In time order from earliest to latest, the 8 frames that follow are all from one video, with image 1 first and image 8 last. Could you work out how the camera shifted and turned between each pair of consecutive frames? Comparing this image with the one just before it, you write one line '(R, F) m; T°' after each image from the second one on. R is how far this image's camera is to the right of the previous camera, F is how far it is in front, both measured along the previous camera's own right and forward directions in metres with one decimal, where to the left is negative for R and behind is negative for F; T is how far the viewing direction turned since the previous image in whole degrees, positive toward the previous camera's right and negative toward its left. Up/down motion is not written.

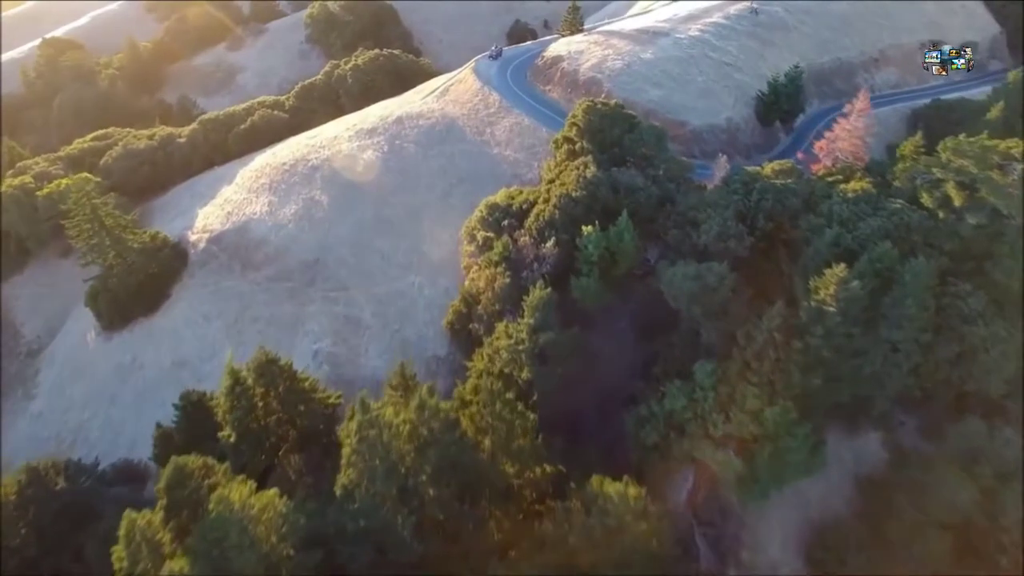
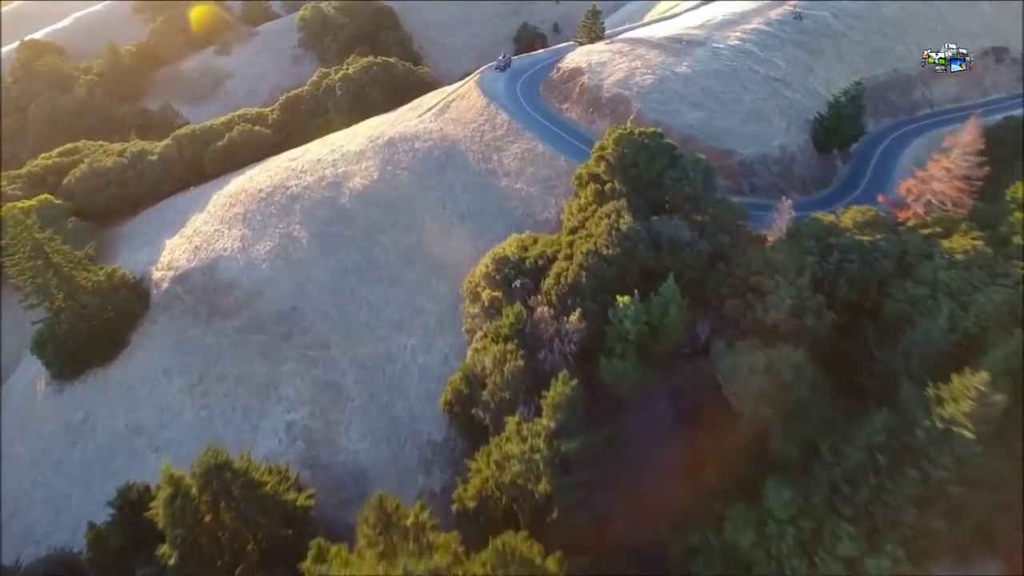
(-0.6, +10.0) m; 0°
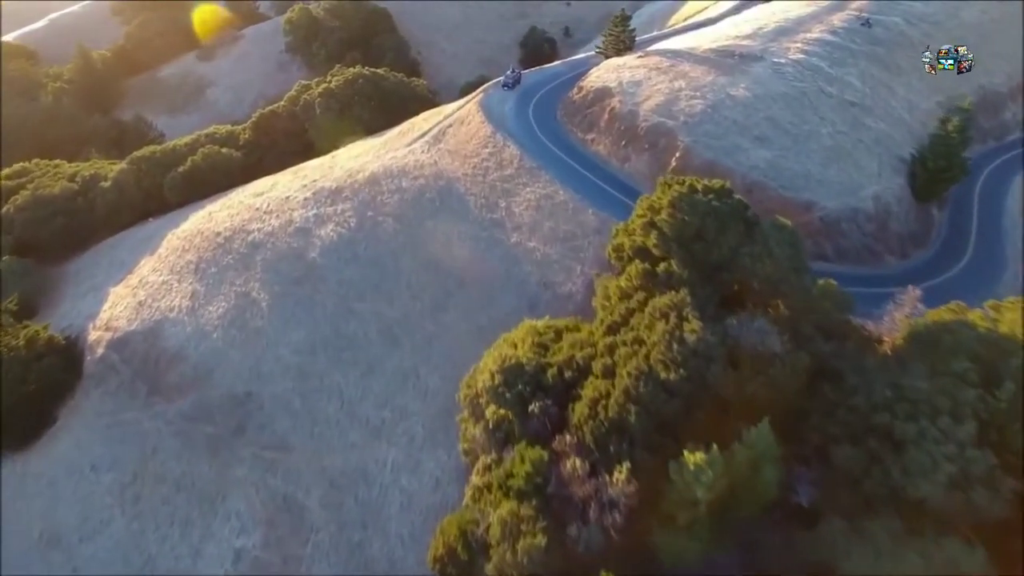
(-0.6, +11.8) m; 0°
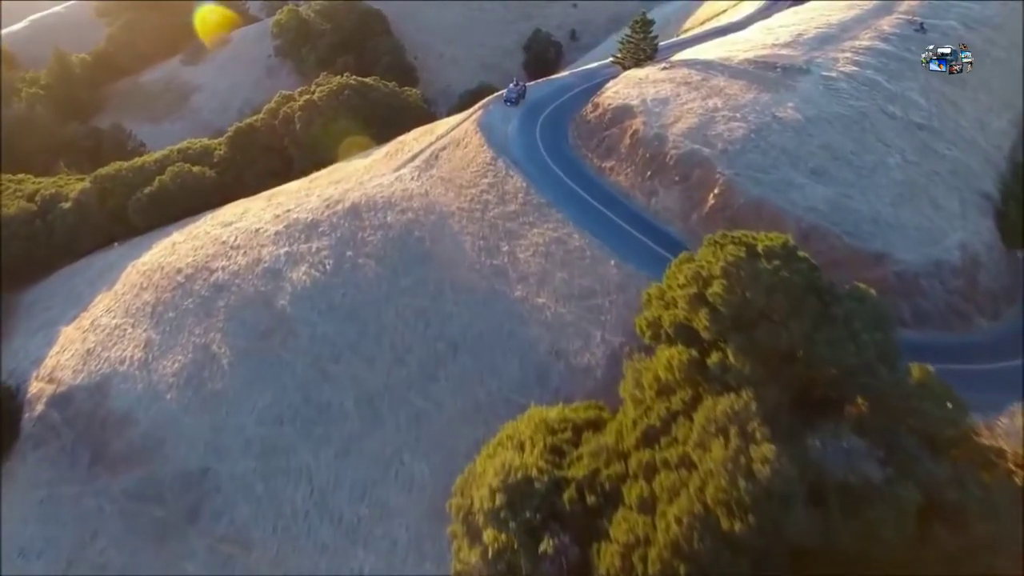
(-0.1, +7.2) m; 0°
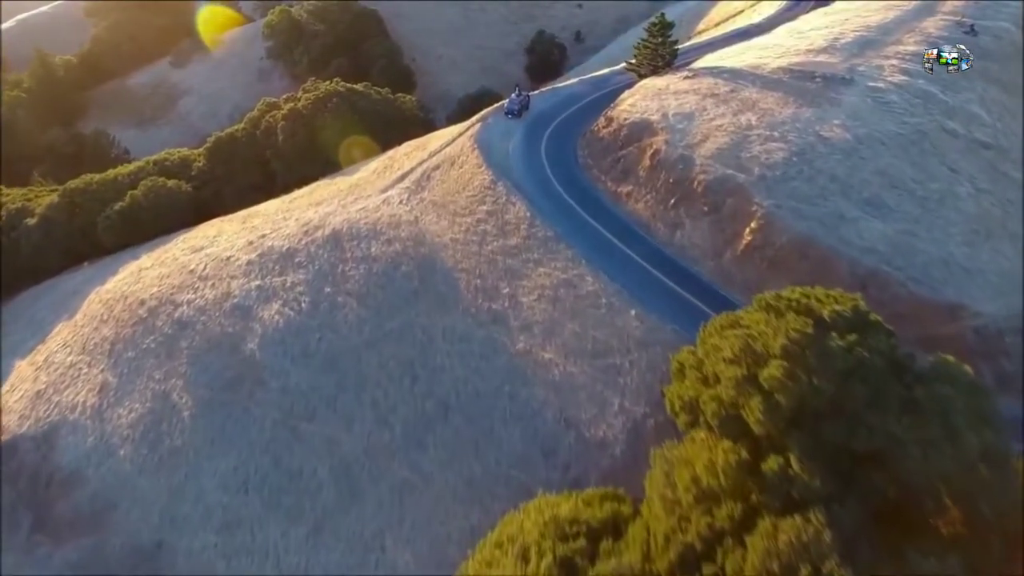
(+0.1, +5.2) m; 0°
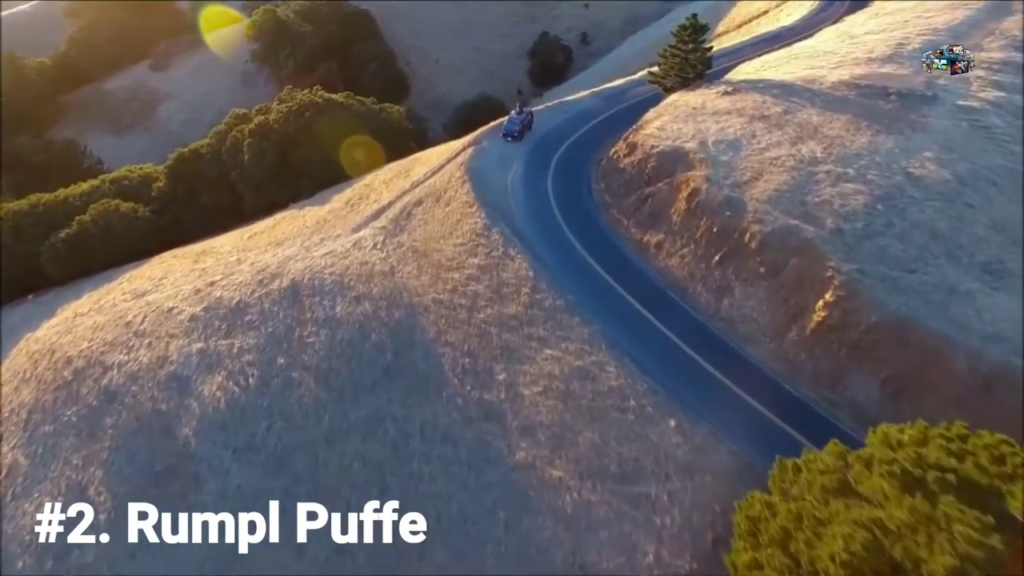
(+0.2, +7.2) m; 0°
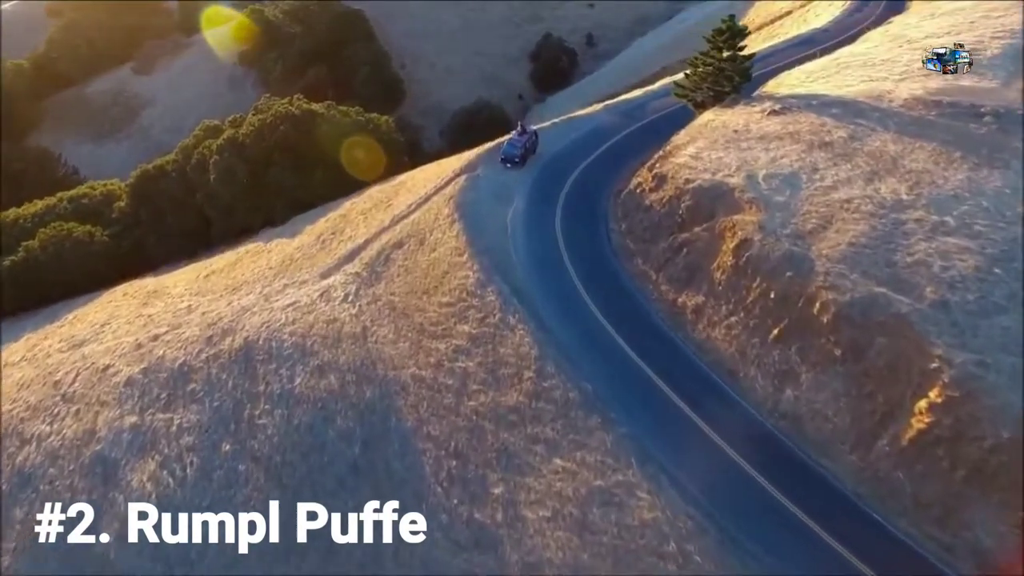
(+0.1, +5.7) m; 0°
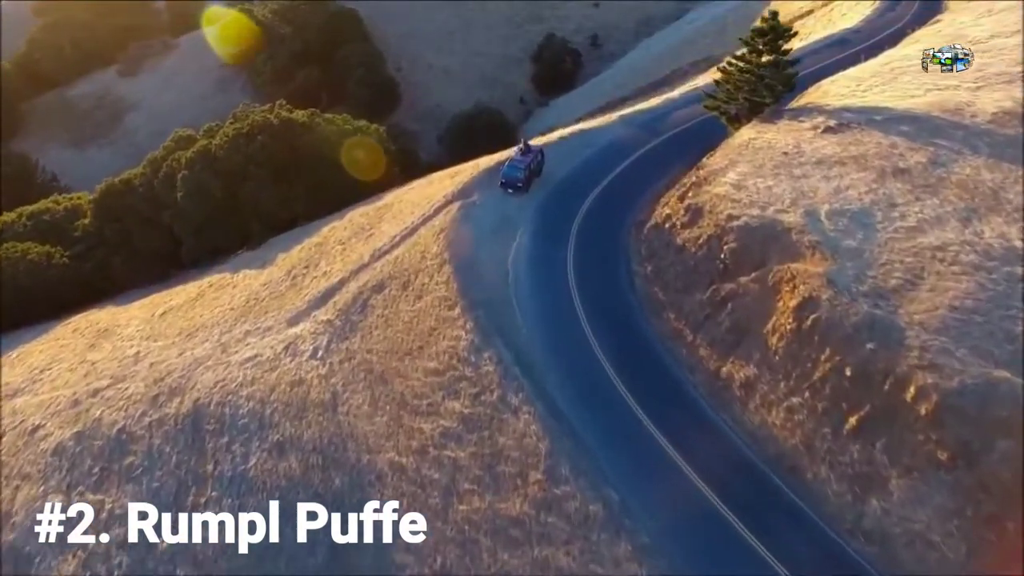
(0.0, +4.4) m; 0°
